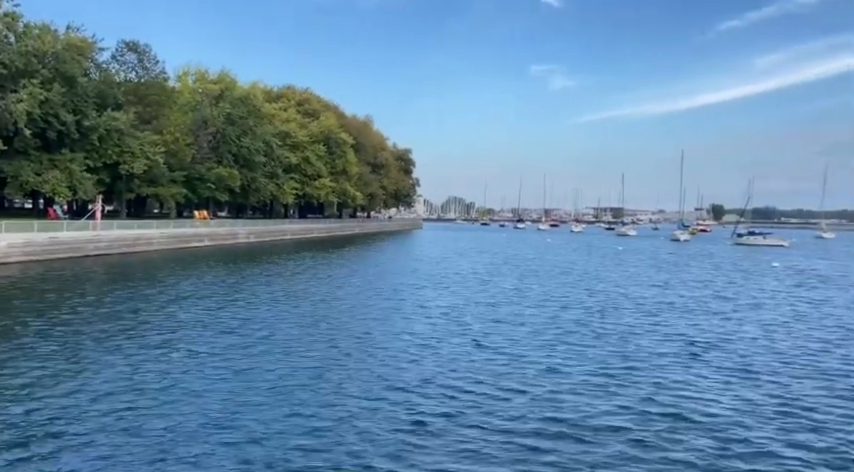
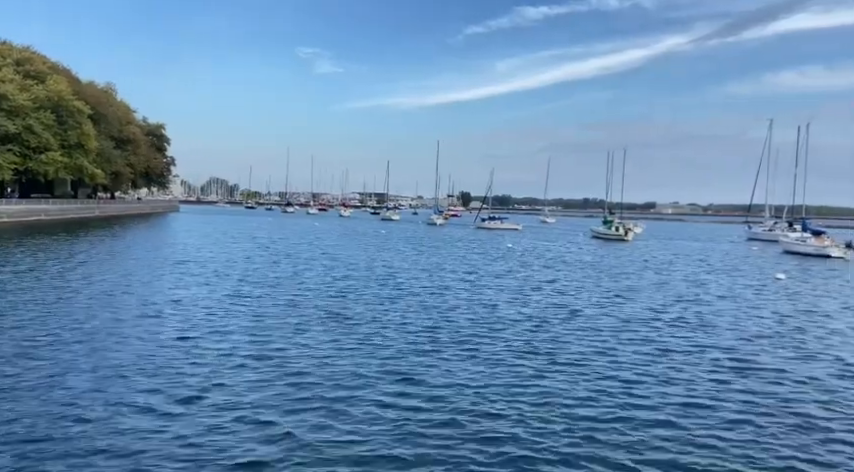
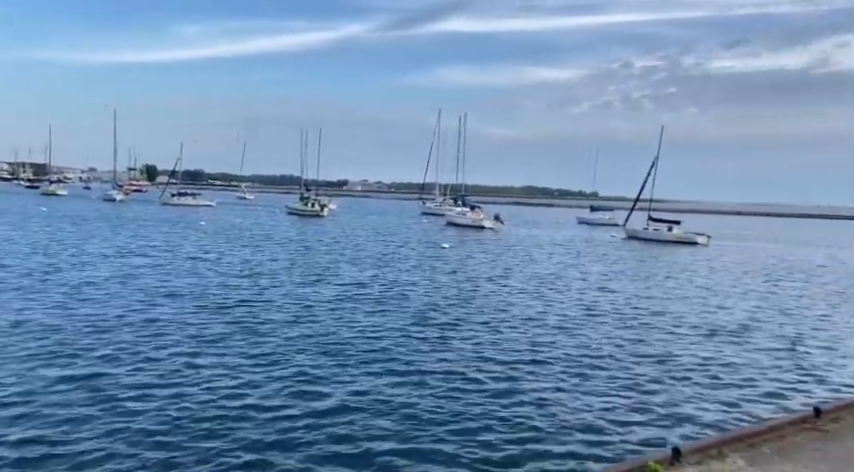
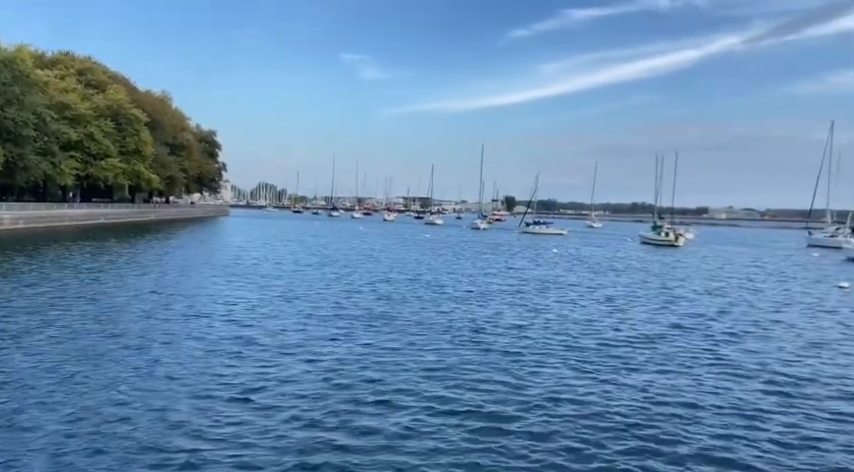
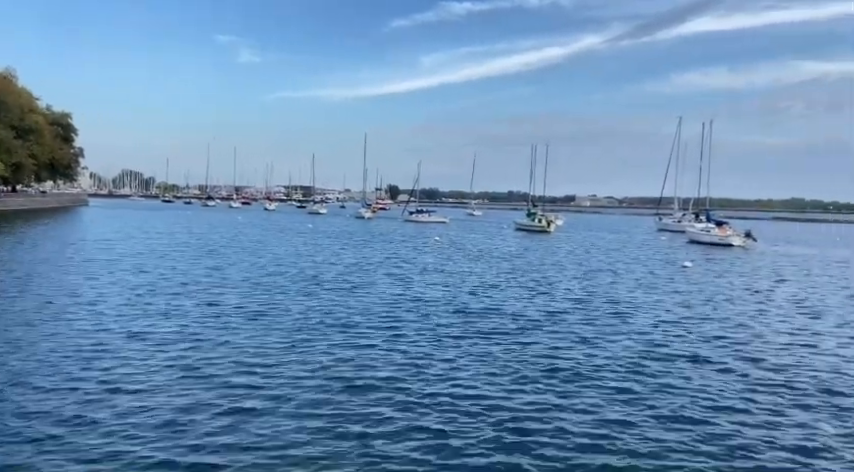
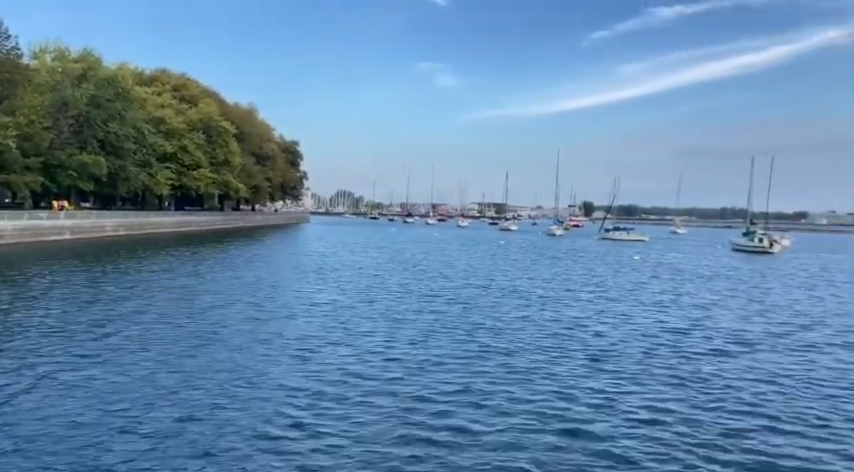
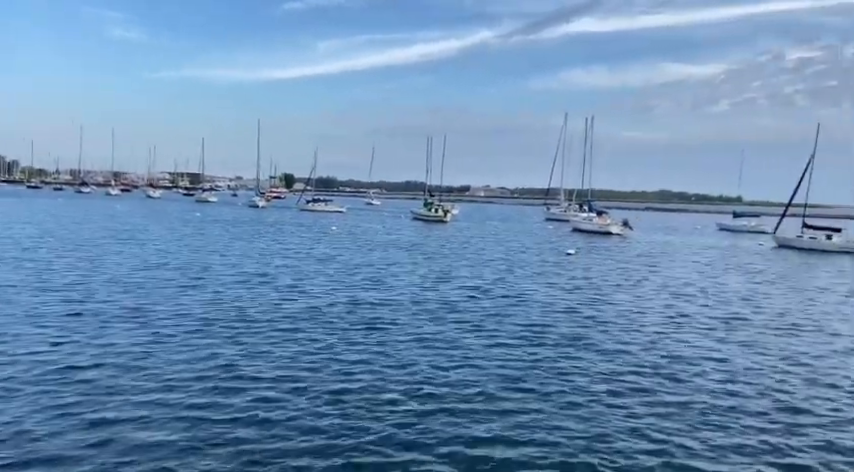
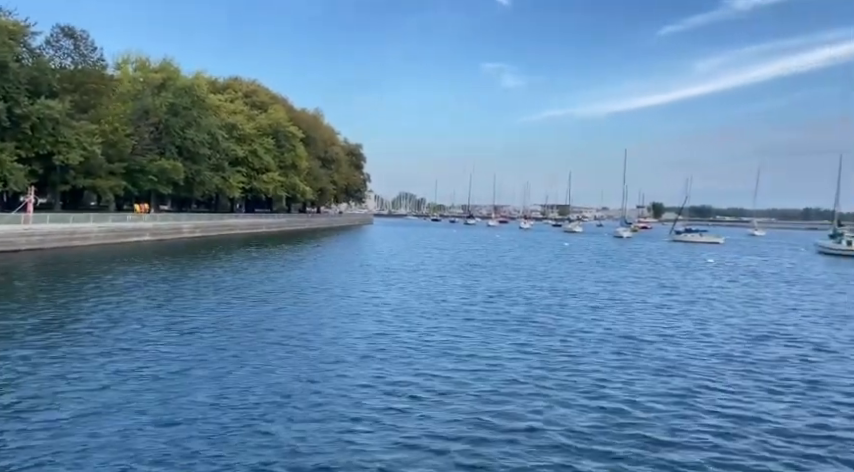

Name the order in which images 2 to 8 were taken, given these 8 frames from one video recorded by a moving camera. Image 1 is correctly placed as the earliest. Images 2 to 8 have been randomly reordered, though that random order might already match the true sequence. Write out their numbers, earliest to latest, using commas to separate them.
8, 6, 4, 2, 5, 7, 3
